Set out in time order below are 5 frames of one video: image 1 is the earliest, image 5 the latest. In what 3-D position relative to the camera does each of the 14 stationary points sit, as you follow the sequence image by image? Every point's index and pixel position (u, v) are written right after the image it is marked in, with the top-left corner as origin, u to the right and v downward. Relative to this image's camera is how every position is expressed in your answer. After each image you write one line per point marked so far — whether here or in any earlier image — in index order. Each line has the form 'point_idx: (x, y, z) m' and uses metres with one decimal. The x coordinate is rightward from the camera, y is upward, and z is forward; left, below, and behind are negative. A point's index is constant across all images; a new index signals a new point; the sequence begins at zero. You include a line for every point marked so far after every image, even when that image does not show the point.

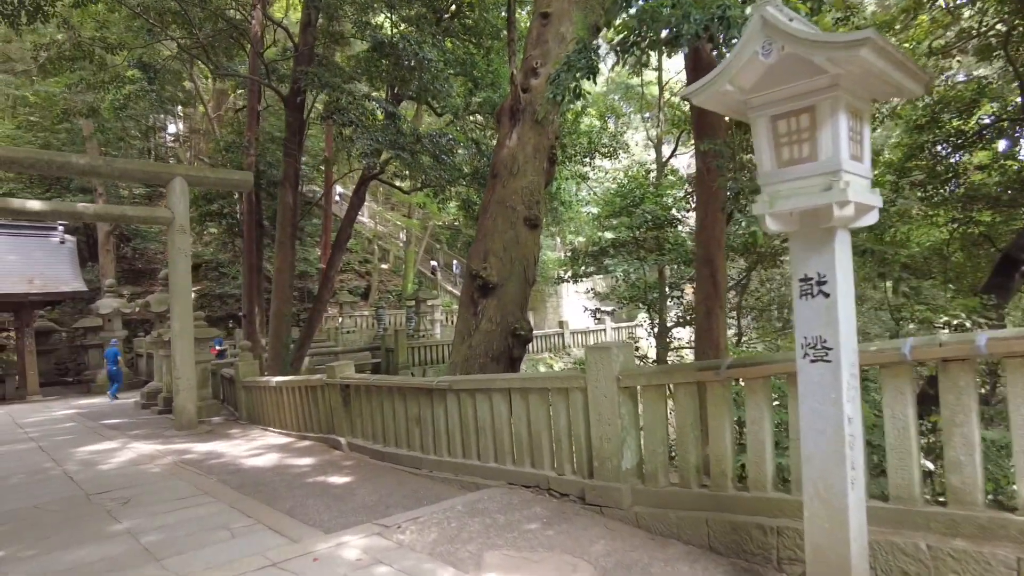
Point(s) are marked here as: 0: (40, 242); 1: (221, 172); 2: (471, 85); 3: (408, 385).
0: (-10.5, +1.0, +14.5) m
1: (-3.5, +1.4, +8.0) m
2: (-0.7, +3.4, +10.8) m
3: (-0.8, -0.8, +5.0) m
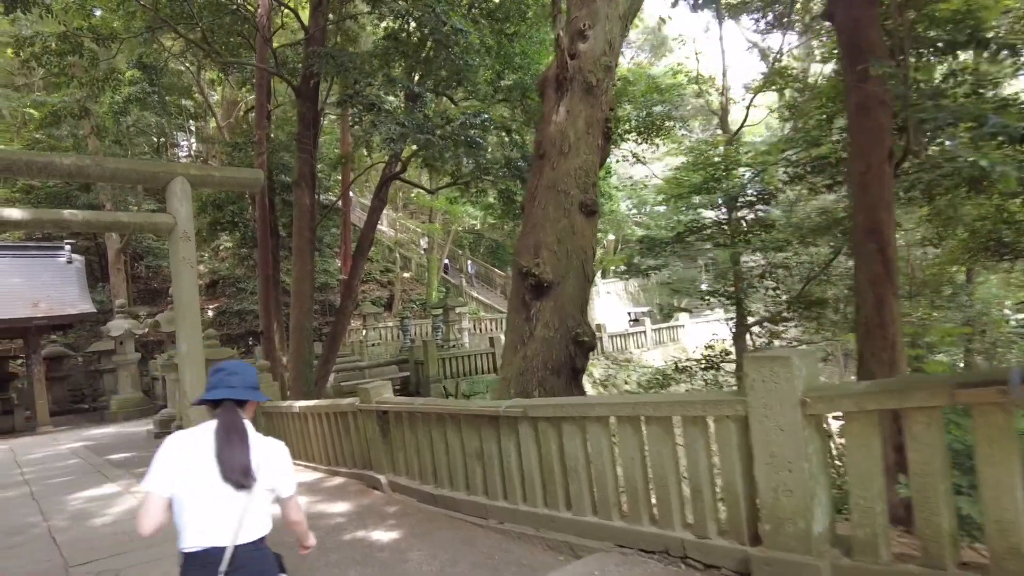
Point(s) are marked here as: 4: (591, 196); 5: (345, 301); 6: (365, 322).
0: (-9.8, +0.5, +13.7) m
1: (-3.0, +1.3, +7.1) m
2: (-0.2, +3.3, +9.8) m
3: (-0.3, -0.7, +3.9) m
4: (+0.7, +0.9, +6.1) m
5: (-2.6, -0.2, +10.4) m
6: (-3.8, -0.9, +16.9) m
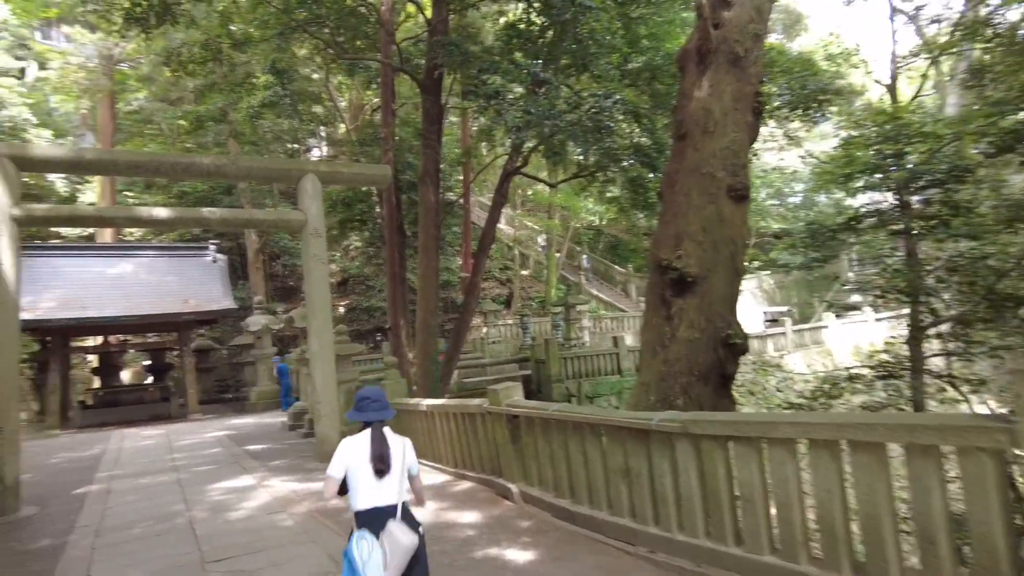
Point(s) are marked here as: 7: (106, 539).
0: (-7.1, +0.6, +14.8) m
1: (-1.7, +1.3, +7.0) m
2: (+1.6, +3.4, +9.3) m
3: (+0.5, -0.7, +3.4) m
4: (+1.9, +0.9, +5.4) m
5: (-0.7, -0.2, +10.3) m
6: (-0.7, -0.8, +16.9) m
7: (-2.8, -1.7, +4.5) m
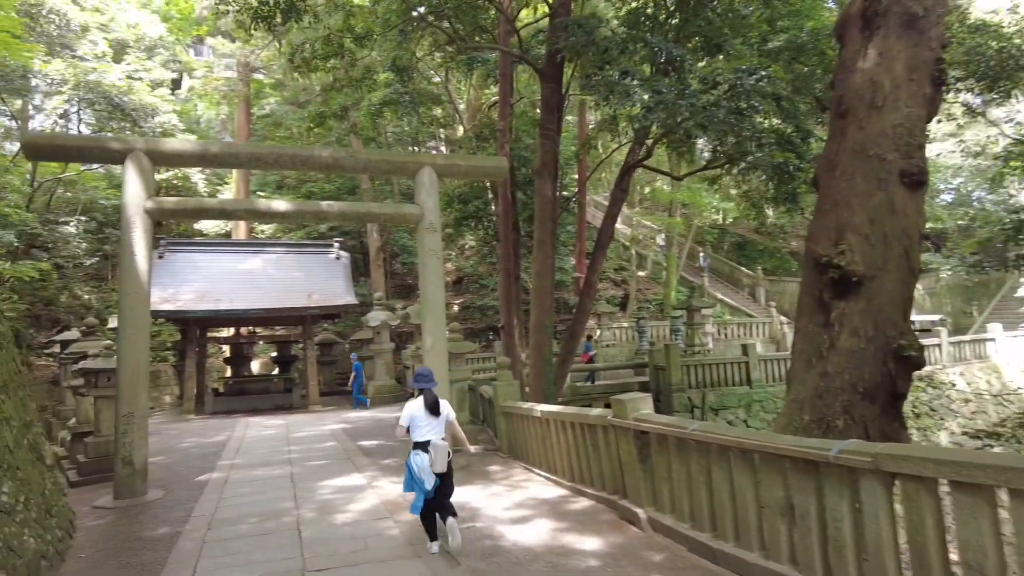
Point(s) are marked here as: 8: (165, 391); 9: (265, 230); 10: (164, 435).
0: (-4.5, +0.7, +15.3) m
1: (-0.4, +1.3, +6.7) m
2: (+3.3, +3.4, +8.4) m
3: (+1.1, -0.7, +2.8) m
4: (+2.8, +0.9, +4.5) m
5: (+1.1, -0.2, +9.8) m
6: (+2.2, -0.8, +16.3) m
7: (-2.0, -1.7, +4.4) m
8: (-8.3, -2.5, +15.8) m
9: (-7.3, +1.7, +19.2) m
10: (-5.5, -2.3, +10.3) m
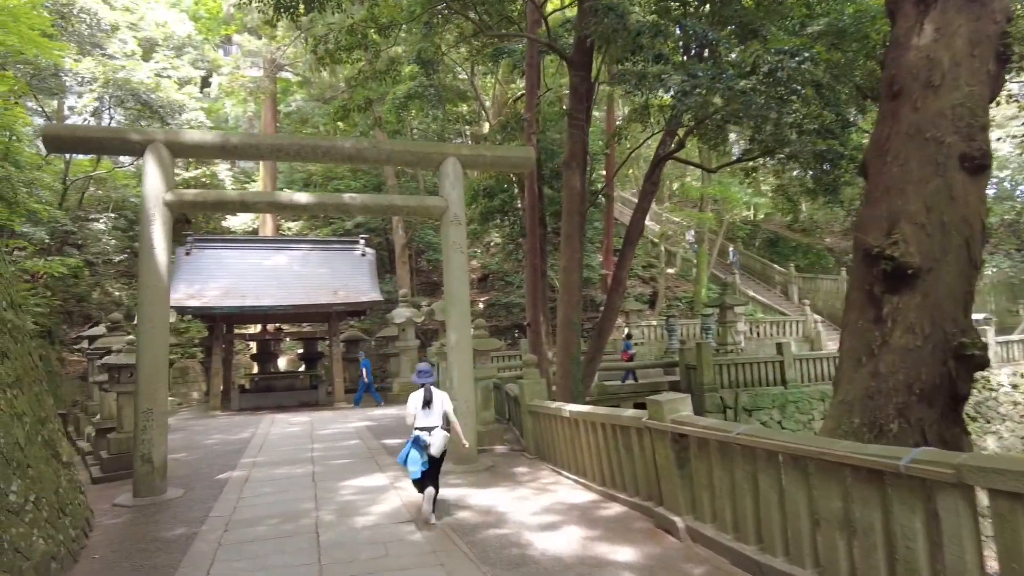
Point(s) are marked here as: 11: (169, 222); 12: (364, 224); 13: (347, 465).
0: (-3.9, +0.8, +15.2) m
1: (-0.1, +1.4, +6.5) m
2: (+3.6, +3.4, +8.0) m
3: (+1.2, -0.7, +2.6) m
4: (+3.0, +0.9, +4.2) m
5: (+1.5, -0.1, +9.5) m
6: (+2.8, -0.8, +16.0) m
7: (-1.8, -1.6, +4.3) m
8: (-7.7, -2.4, +15.9) m
9: (-6.5, +1.8, +19.2) m
10: (-5.1, -2.3, +10.3) m
11: (-3.0, +0.6, +5.7) m
12: (-4.3, +1.8, +19.0) m
13: (-1.7, -1.8, +6.6) m
